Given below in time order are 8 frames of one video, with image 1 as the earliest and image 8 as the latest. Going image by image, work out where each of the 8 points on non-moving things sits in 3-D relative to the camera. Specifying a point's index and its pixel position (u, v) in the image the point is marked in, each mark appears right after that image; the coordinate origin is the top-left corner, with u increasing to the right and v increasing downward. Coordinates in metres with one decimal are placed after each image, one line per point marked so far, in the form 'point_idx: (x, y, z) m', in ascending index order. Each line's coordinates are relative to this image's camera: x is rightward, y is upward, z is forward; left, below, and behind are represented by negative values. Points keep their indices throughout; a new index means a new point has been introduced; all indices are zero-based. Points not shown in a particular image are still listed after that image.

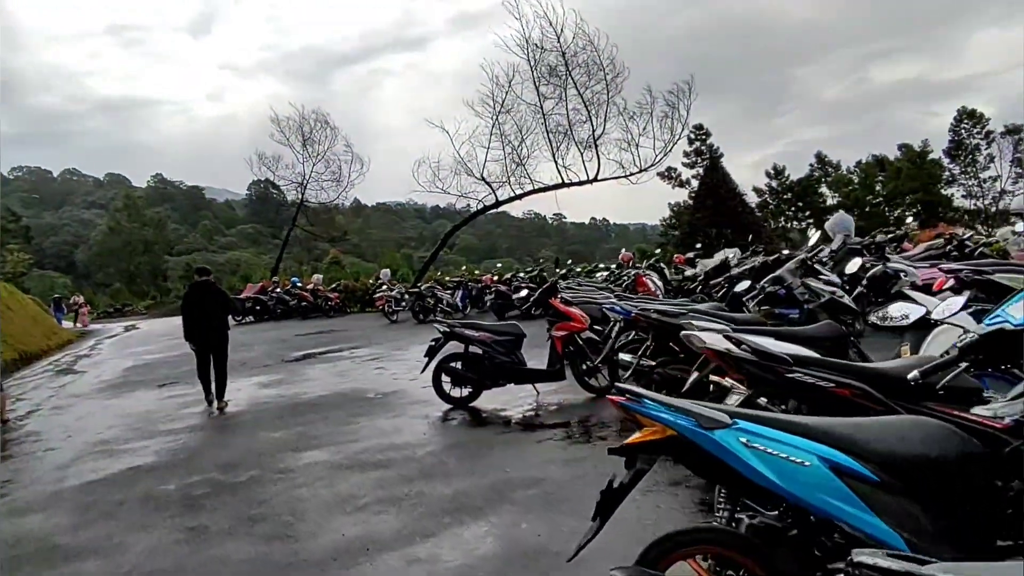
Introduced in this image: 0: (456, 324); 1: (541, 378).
0: (-0.5, -0.4, +6.1) m
1: (+0.3, -0.9, +6.0) m
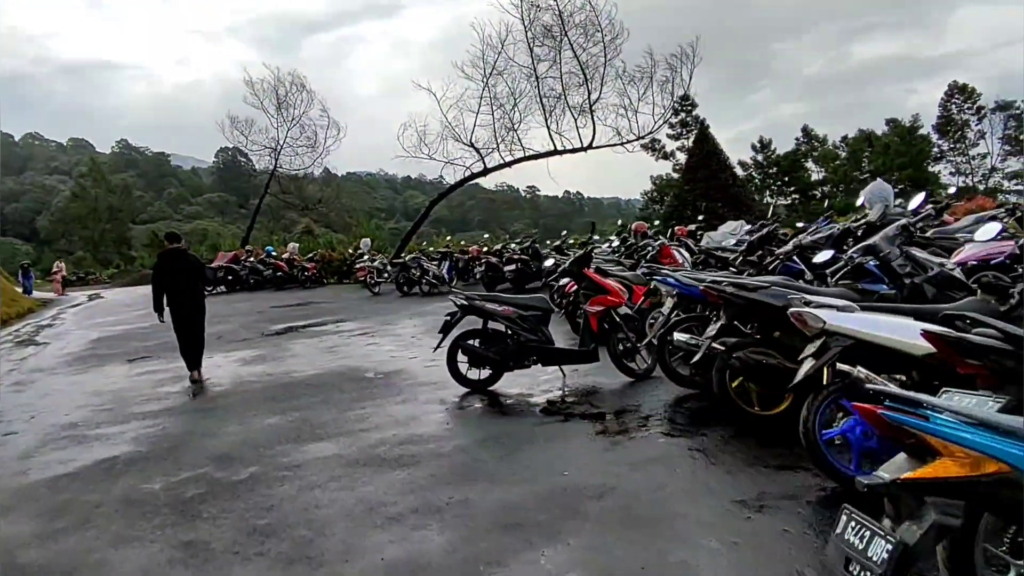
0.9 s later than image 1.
0: (-0.3, -0.1, +5.4) m
1: (+0.5, -0.6, +5.4) m
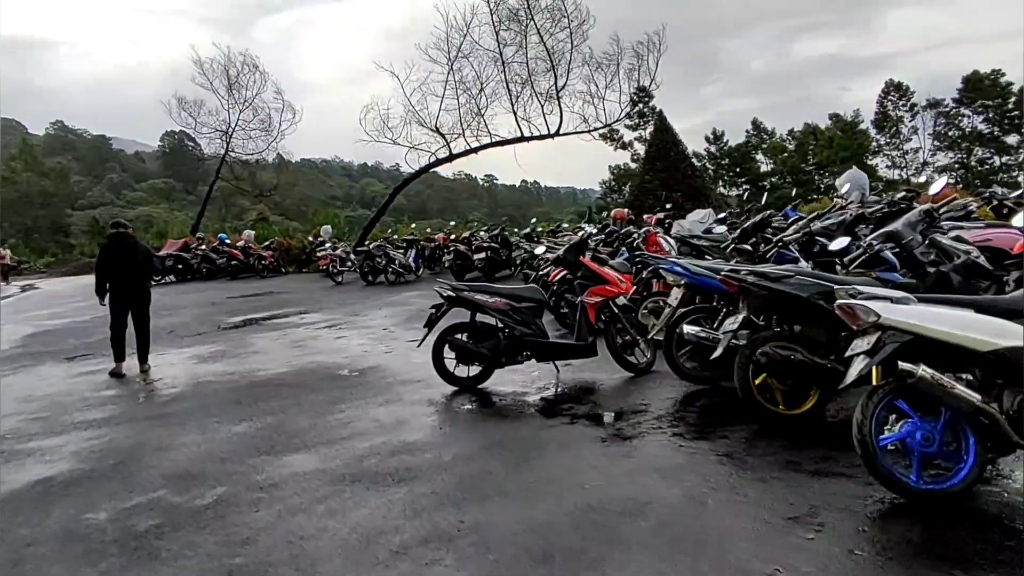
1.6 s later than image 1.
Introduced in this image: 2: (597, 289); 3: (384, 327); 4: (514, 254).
0: (-0.4, 0.0, +4.9) m
1: (+0.4, -0.5, +5.0) m
2: (+0.7, 0.0, +5.0) m
3: (-1.7, -0.5, +8.4) m
4: (0.0, +0.7, +13.8) m
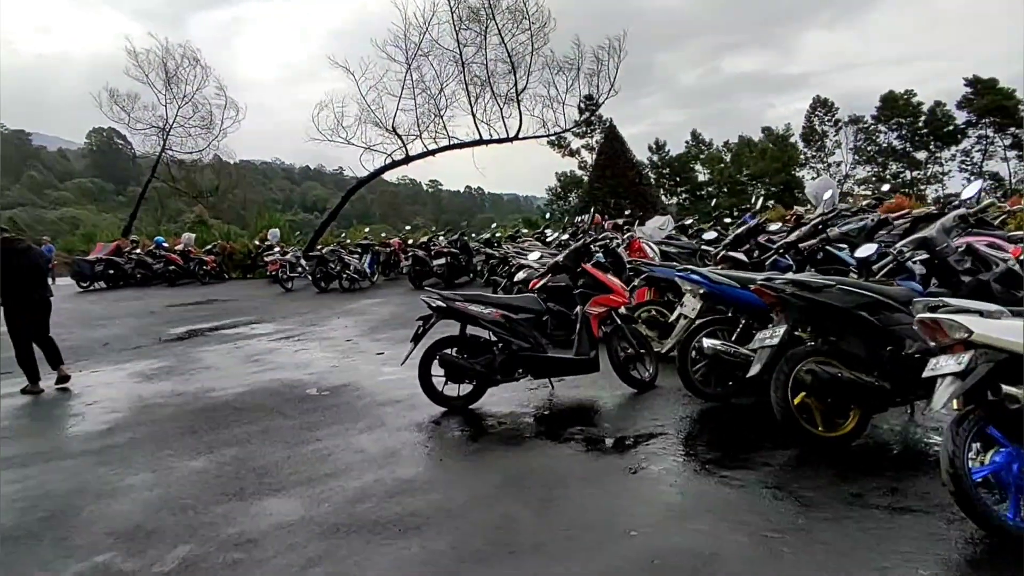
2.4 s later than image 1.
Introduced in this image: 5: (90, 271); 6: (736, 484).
0: (-0.4, -0.1, +4.4) m
1: (+0.4, -0.6, +4.5) m
2: (+0.6, -0.1, +4.6) m
3: (-2.0, -0.6, +7.8) m
4: (-0.8, +0.6, +13.3) m
5: (-11.0, +0.4, +16.4) m
6: (+1.1, -1.0, +3.2) m
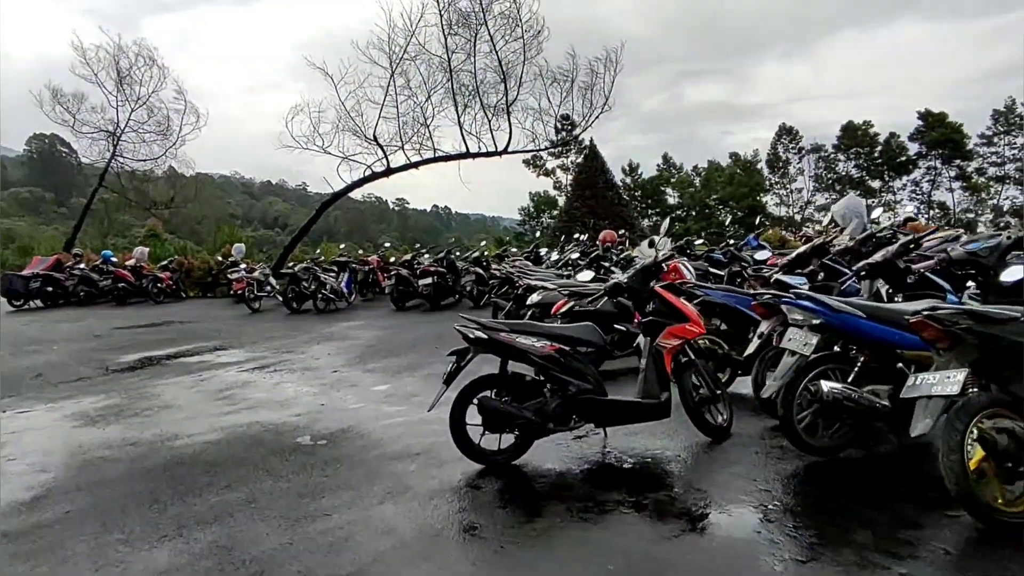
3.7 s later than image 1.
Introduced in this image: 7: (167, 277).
0: (-0.1, -0.2, +3.5) m
1: (+0.7, -0.7, +3.6) m
2: (+0.9, -0.2, +3.8) m
3: (-1.9, -0.9, +6.8) m
4: (-1.0, +0.2, +12.4) m
5: (-11.3, 0.0, +14.9) m
6: (+1.5, -1.1, +2.3) m
7: (-8.5, +0.3, +15.7) m
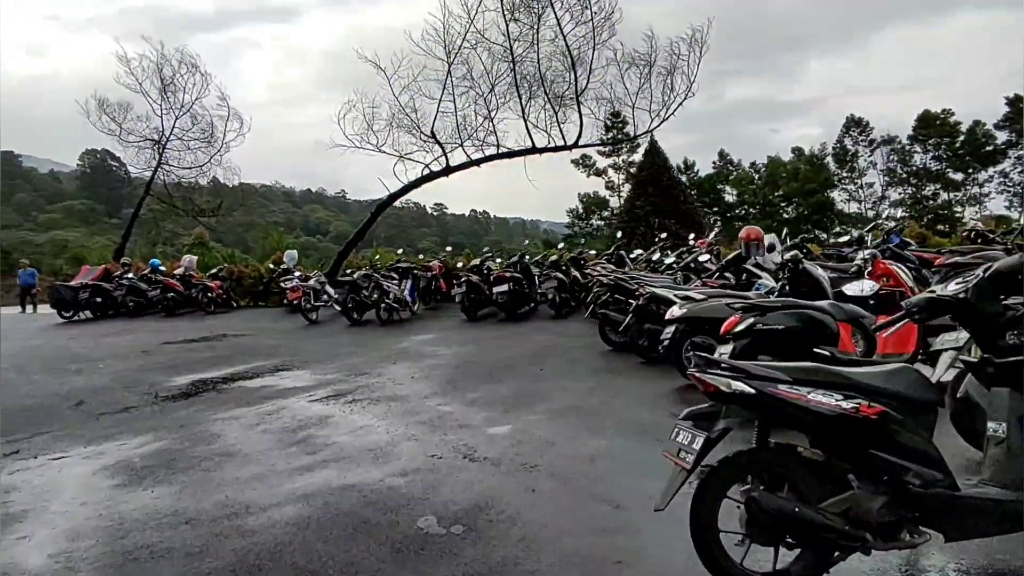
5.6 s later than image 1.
0: (+0.9, -0.3, +2.2) m
1: (+1.7, -0.8, +2.2) m
2: (+1.9, -0.3, +2.3) m
3: (-0.7, -1.0, +5.5) m
4: (+0.5, 0.0, +11.1) m
5: (-9.7, -0.2, +14.1) m
6: (+2.4, -1.1, +0.9) m
7: (-6.8, +0.1, +14.8) m
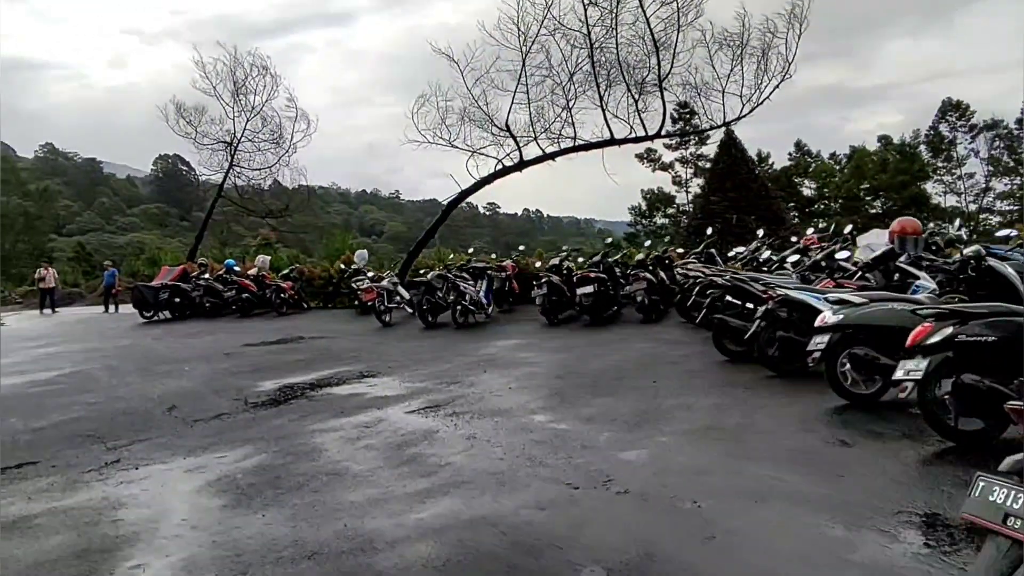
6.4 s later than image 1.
0: (+1.6, -0.3, +1.5) m
1: (+2.4, -0.8, +1.5) m
2: (+2.6, -0.3, +1.6) m
3: (+0.2, -1.0, +5.0) m
4: (+1.9, 0.0, +10.4) m
5: (-8.1, -0.3, +14.3) m
6: (+3.0, -1.2, +0.1) m
7: (-5.1, 0.0, +14.7) m
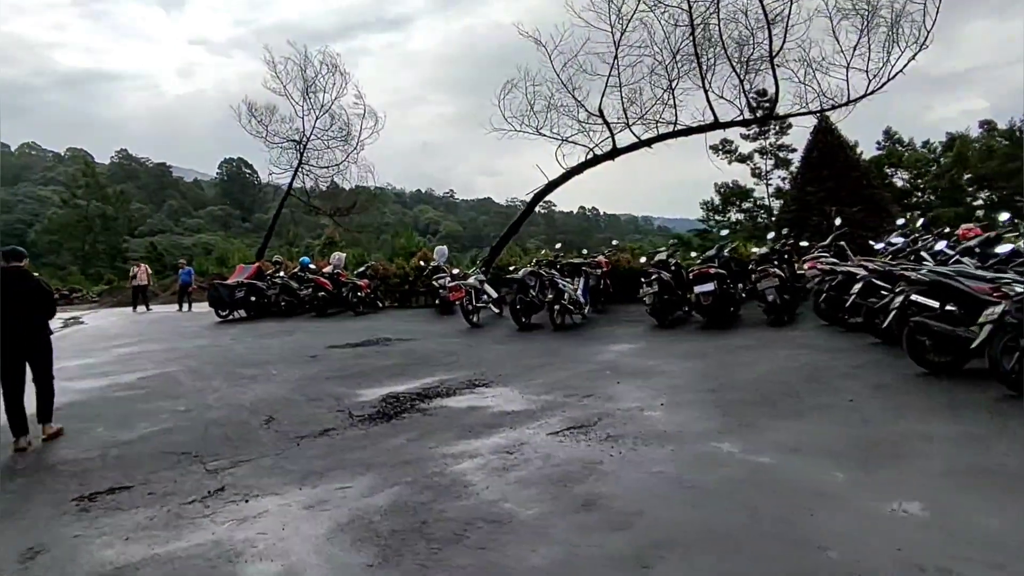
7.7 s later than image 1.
0: (+2.5, -0.3, +0.4) m
1: (+3.3, -0.8, +0.3) m
2: (+3.5, -0.3, +0.4) m
3: (+1.4, -1.0, +3.9) m
4: (+3.5, 0.0, +9.3) m
5: (-6.2, -0.2, +13.9) m
6: (+3.7, -1.1, -1.1) m
7: (-3.2, +0.1, +14.1) m
